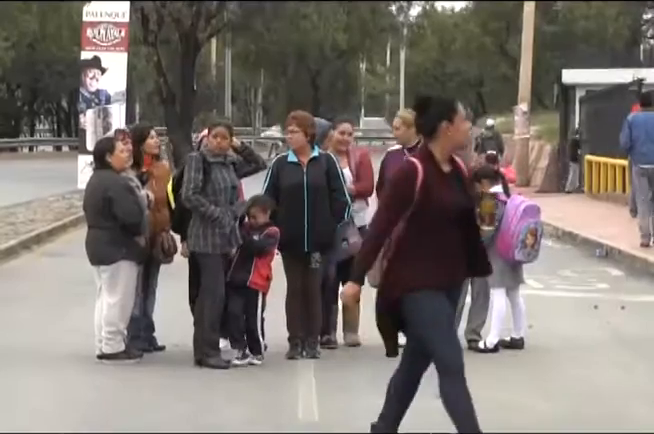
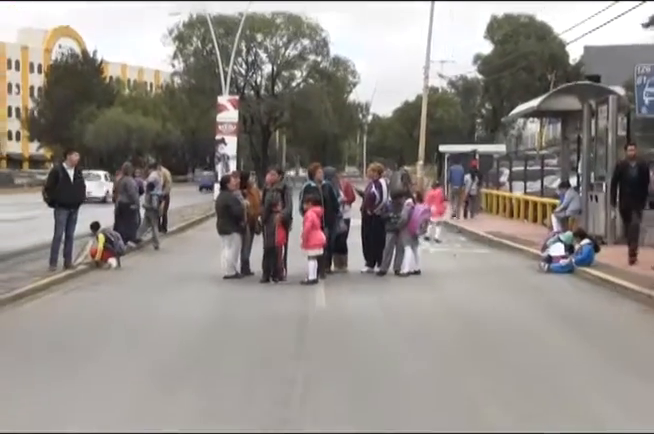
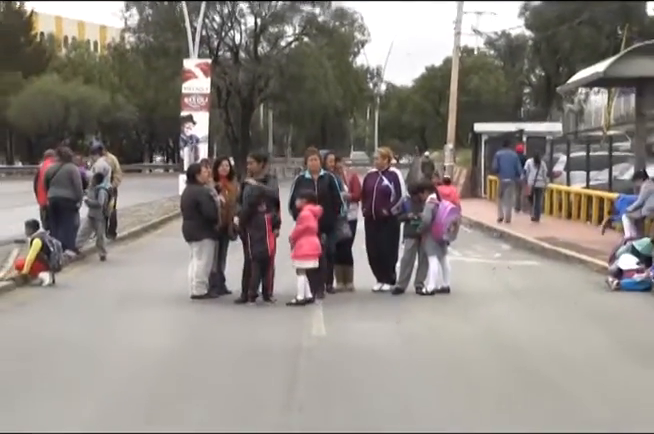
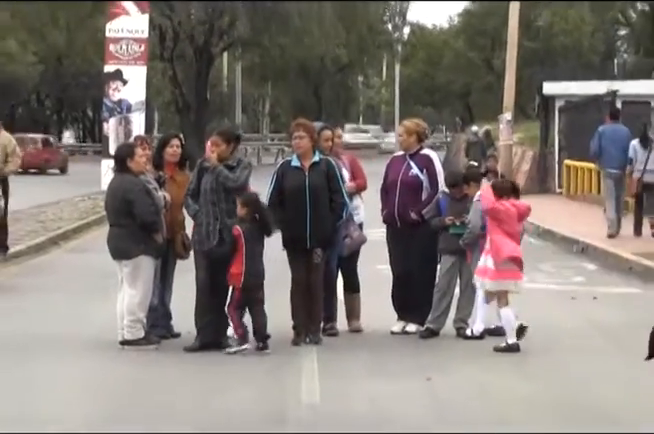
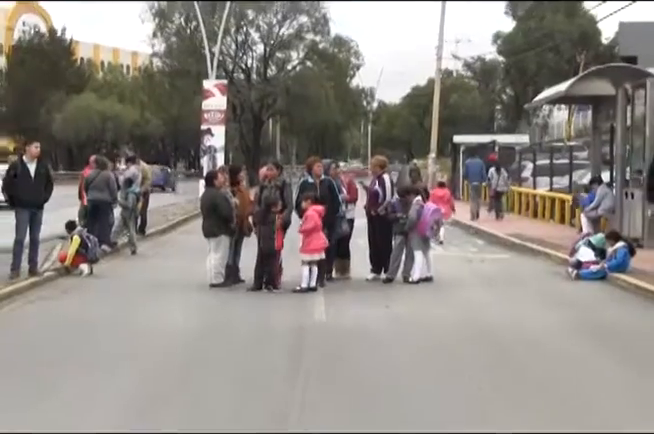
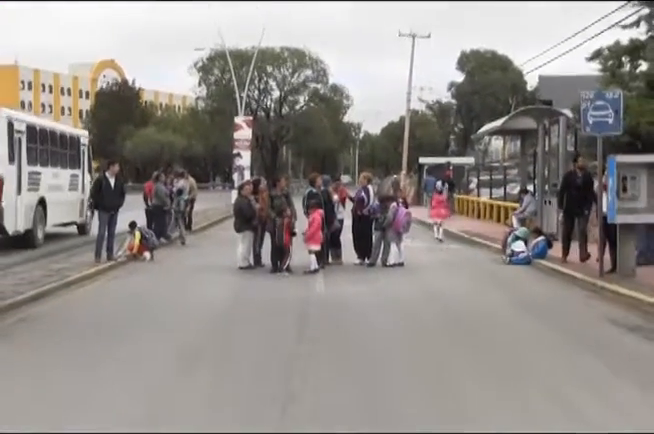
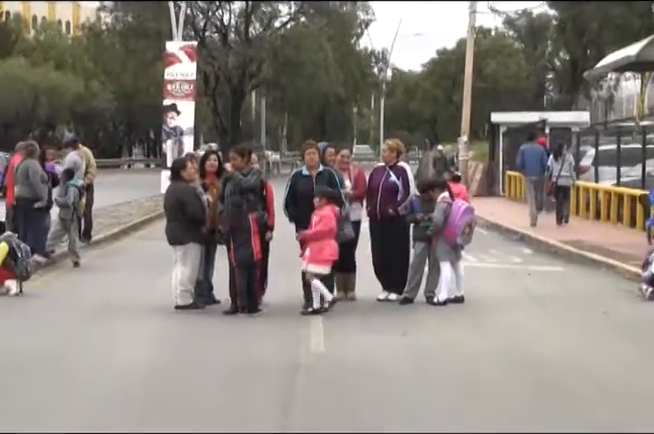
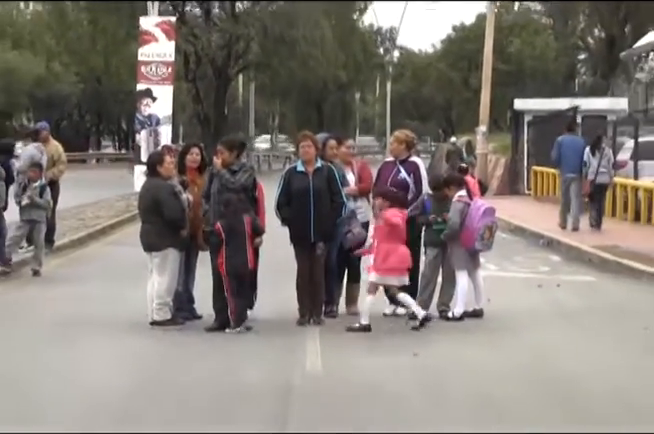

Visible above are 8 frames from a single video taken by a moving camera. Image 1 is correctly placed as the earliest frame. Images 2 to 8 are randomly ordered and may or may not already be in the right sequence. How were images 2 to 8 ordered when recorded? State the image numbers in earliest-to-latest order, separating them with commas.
4, 8, 7, 3, 5, 2, 6
